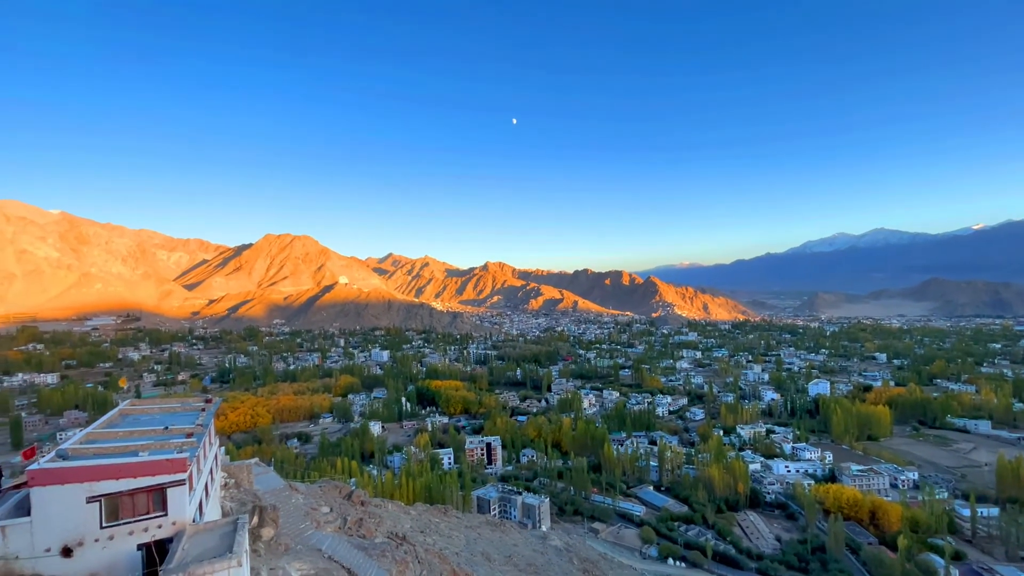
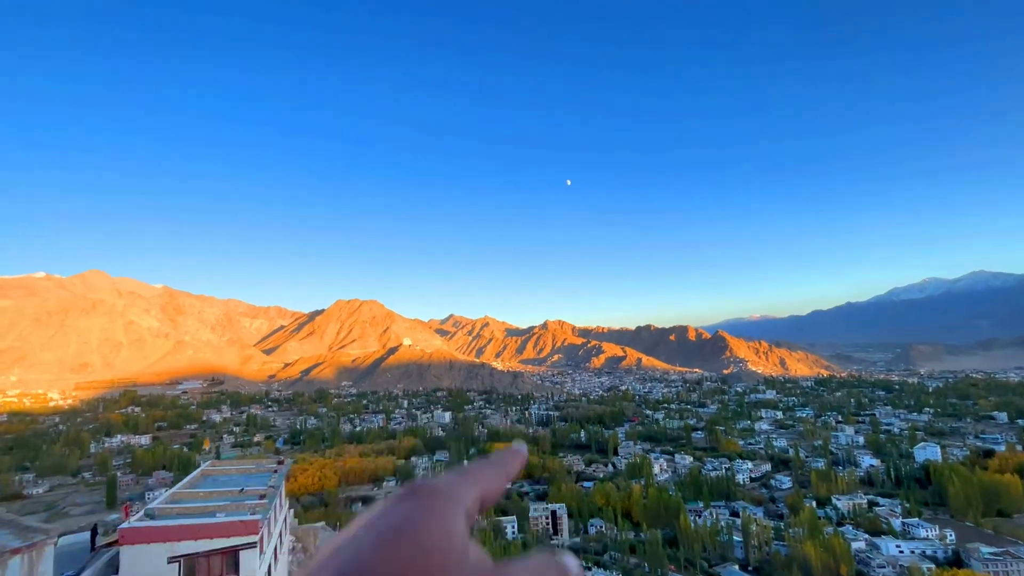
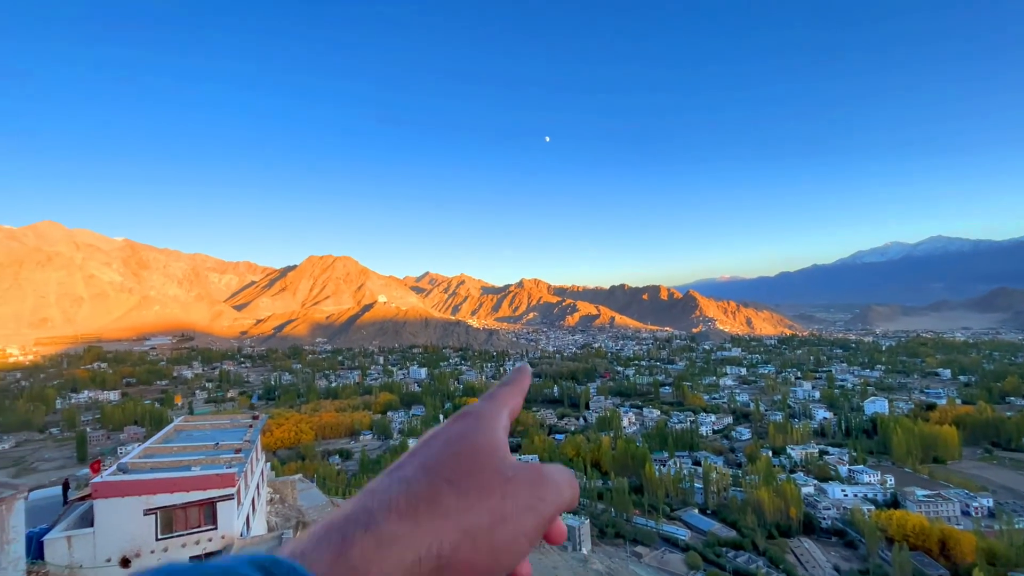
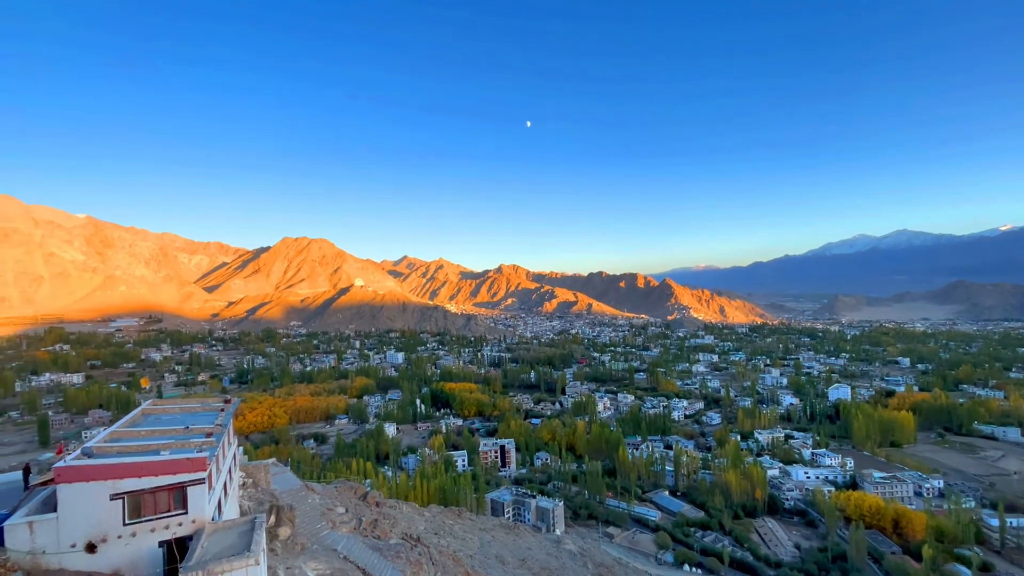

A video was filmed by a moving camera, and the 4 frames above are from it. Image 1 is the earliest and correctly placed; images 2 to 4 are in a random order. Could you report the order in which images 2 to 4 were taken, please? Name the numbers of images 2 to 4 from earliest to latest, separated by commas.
4, 3, 2
